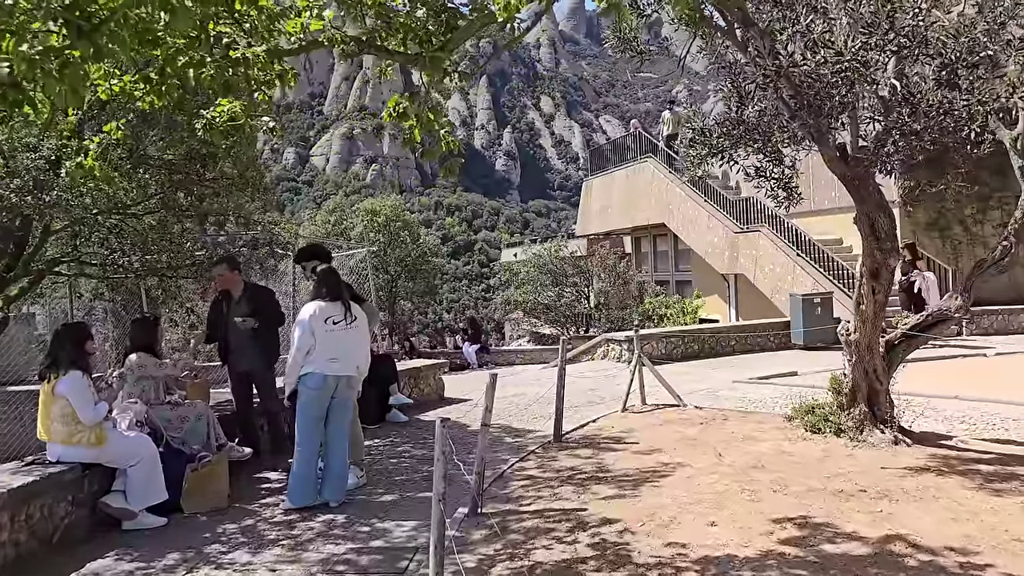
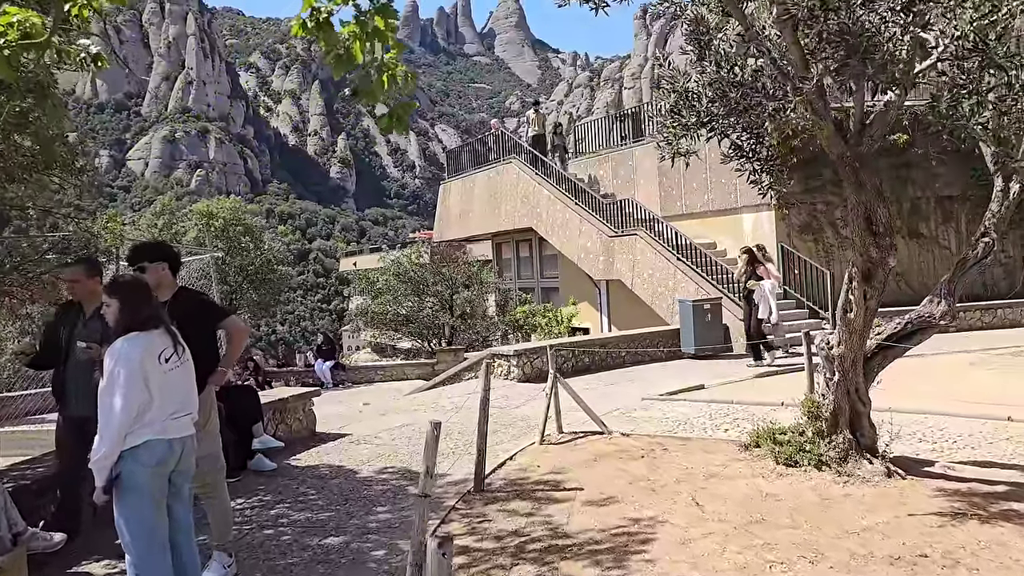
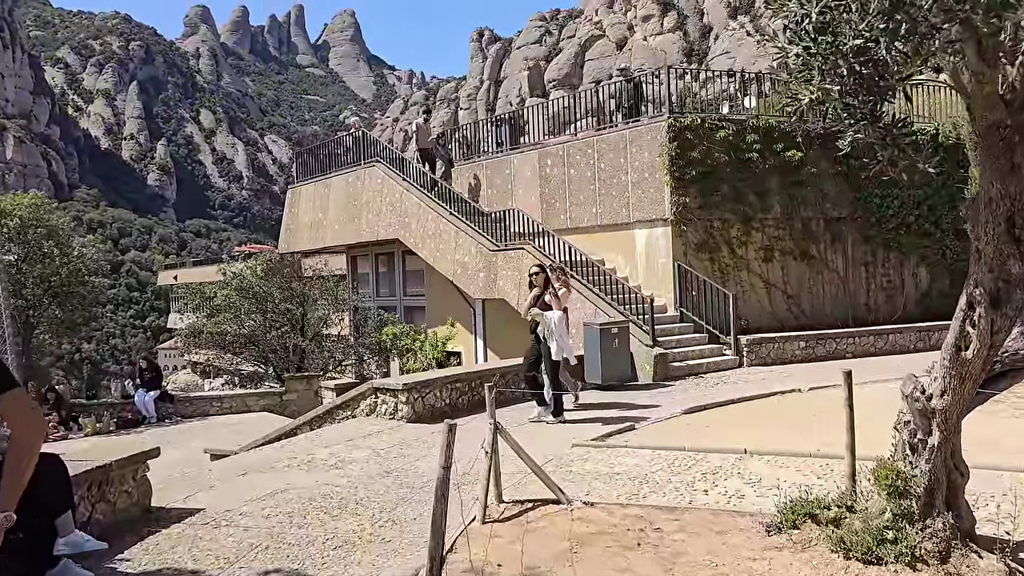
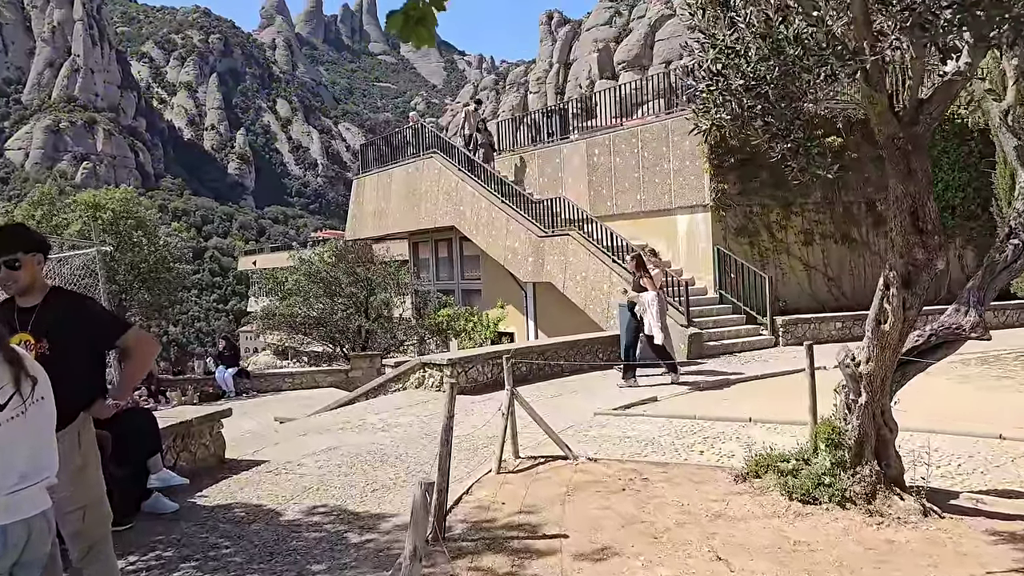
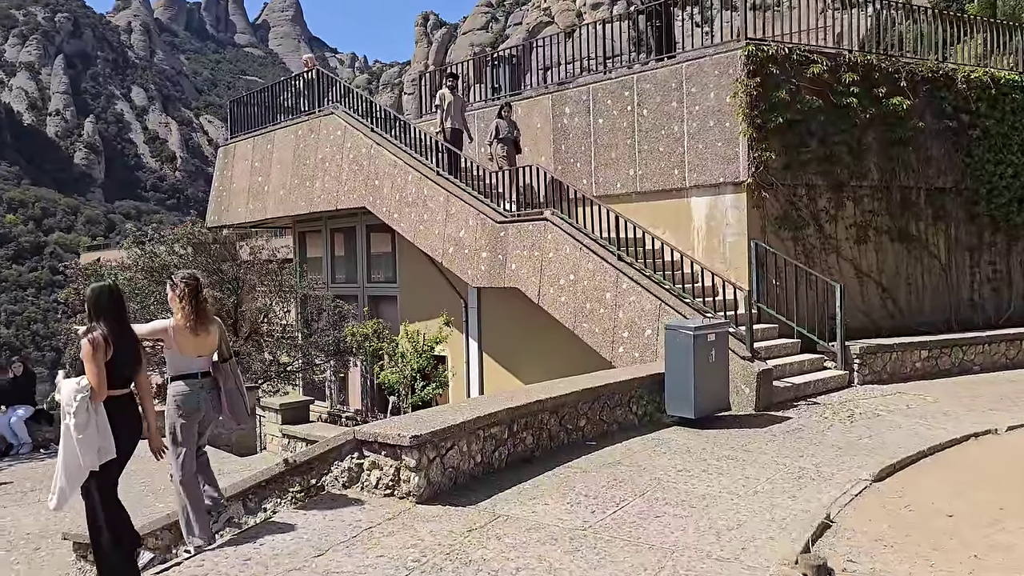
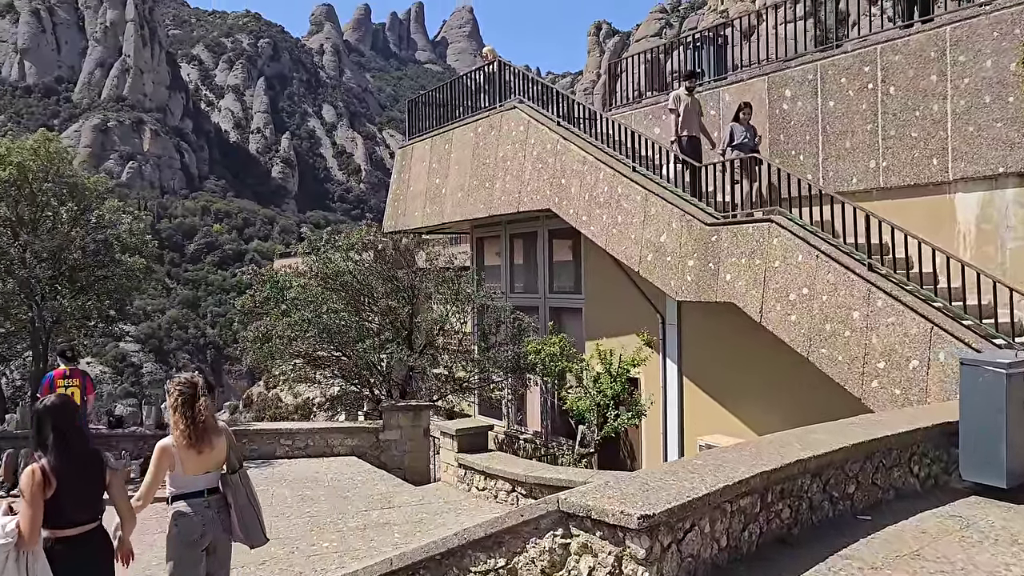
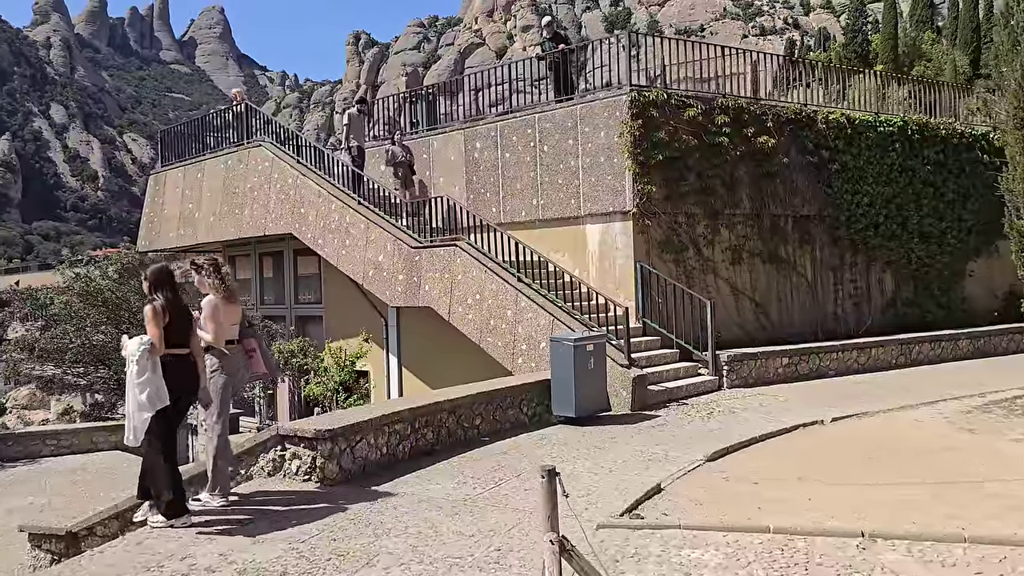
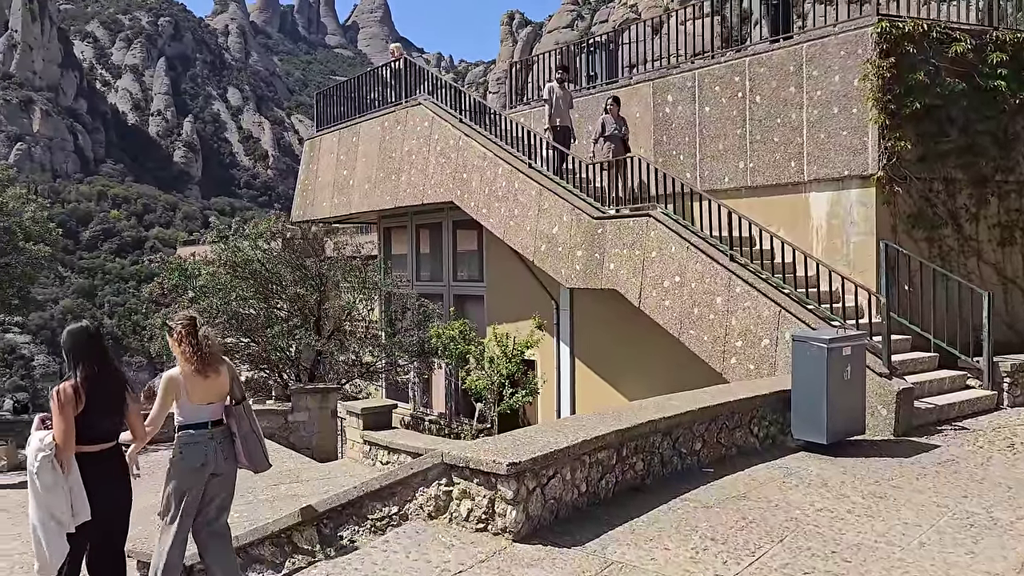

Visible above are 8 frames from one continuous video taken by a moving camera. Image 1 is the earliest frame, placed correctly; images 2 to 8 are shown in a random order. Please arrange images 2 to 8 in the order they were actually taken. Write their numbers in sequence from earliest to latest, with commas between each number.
2, 4, 3, 7, 5, 8, 6
